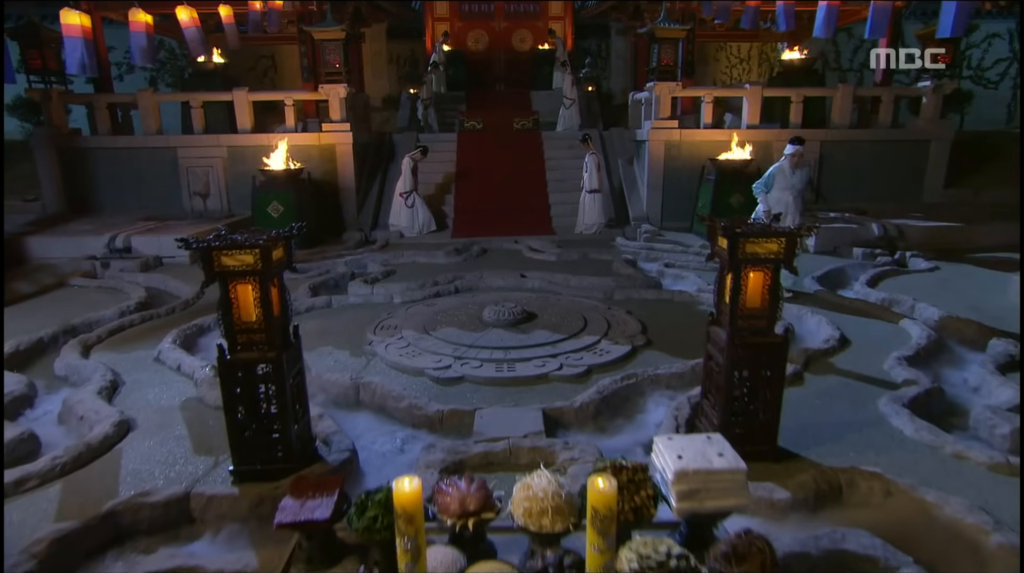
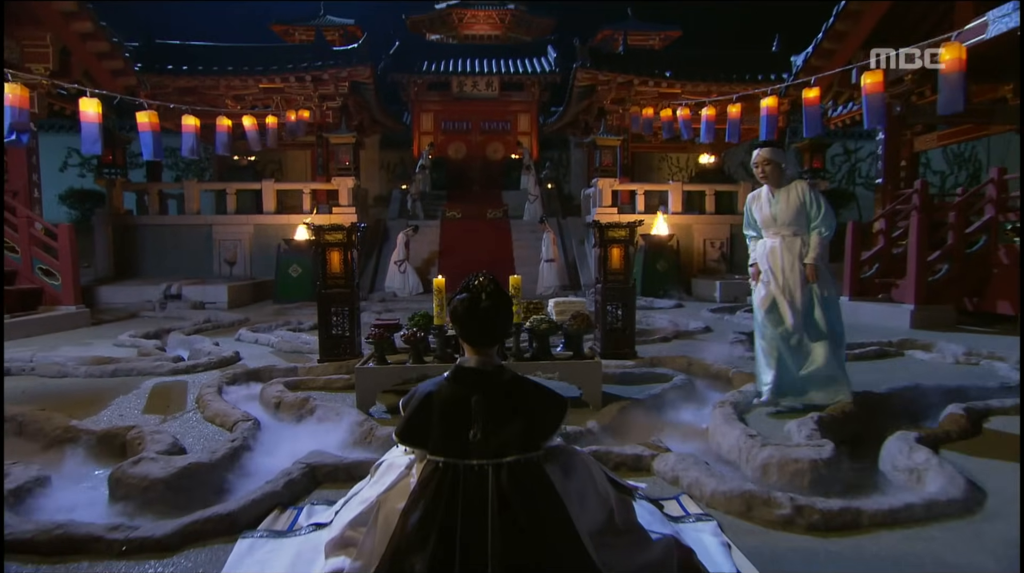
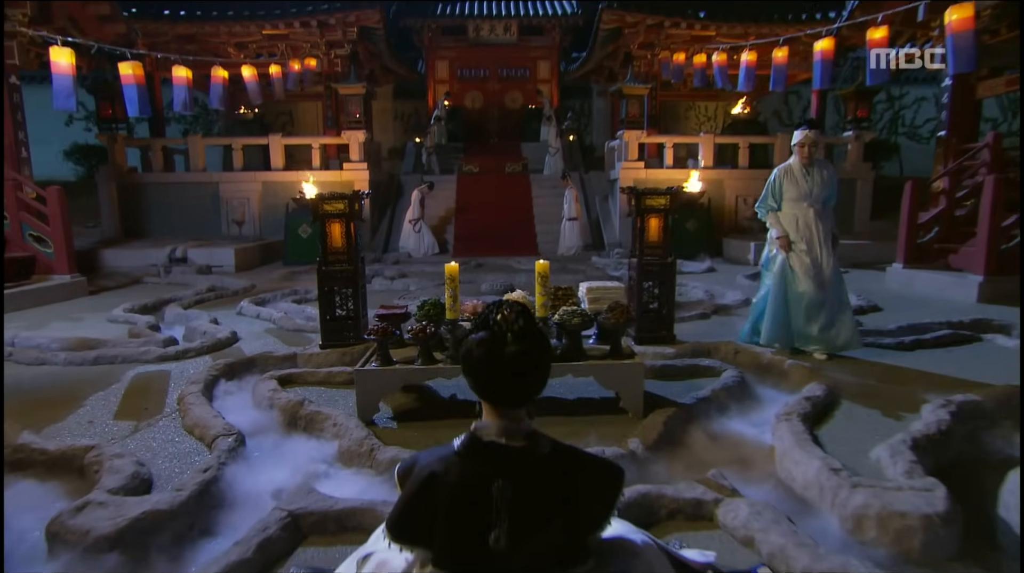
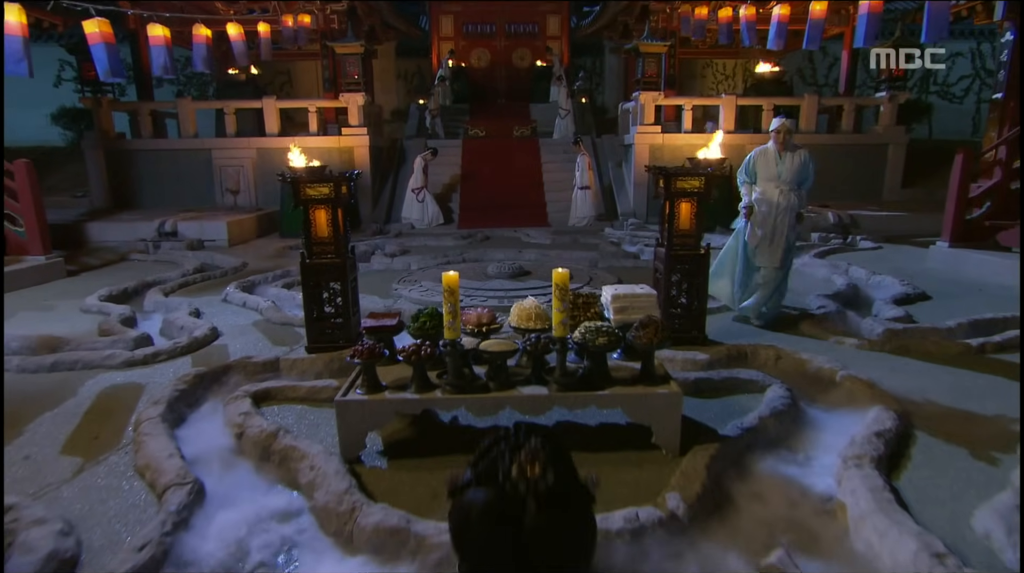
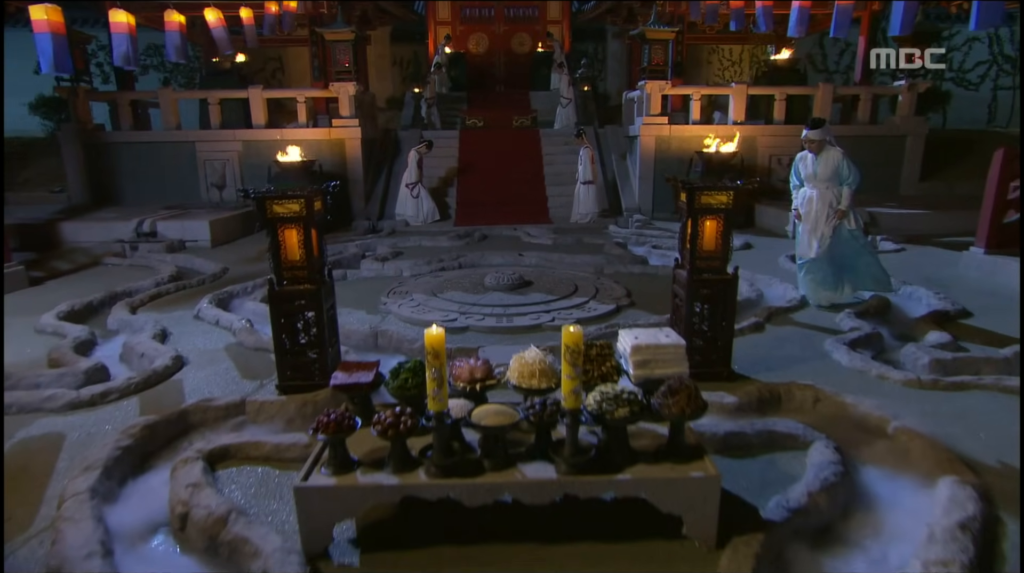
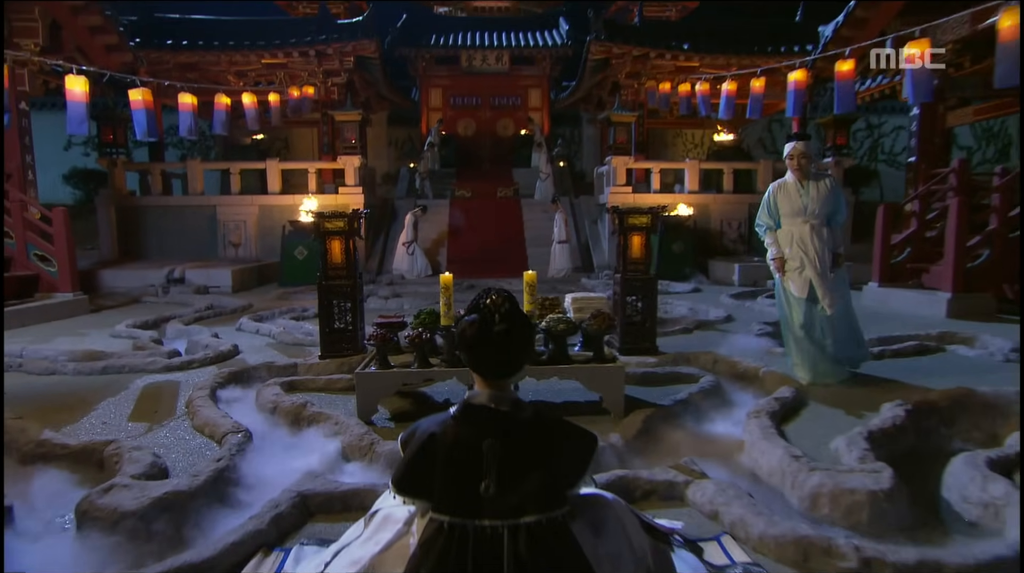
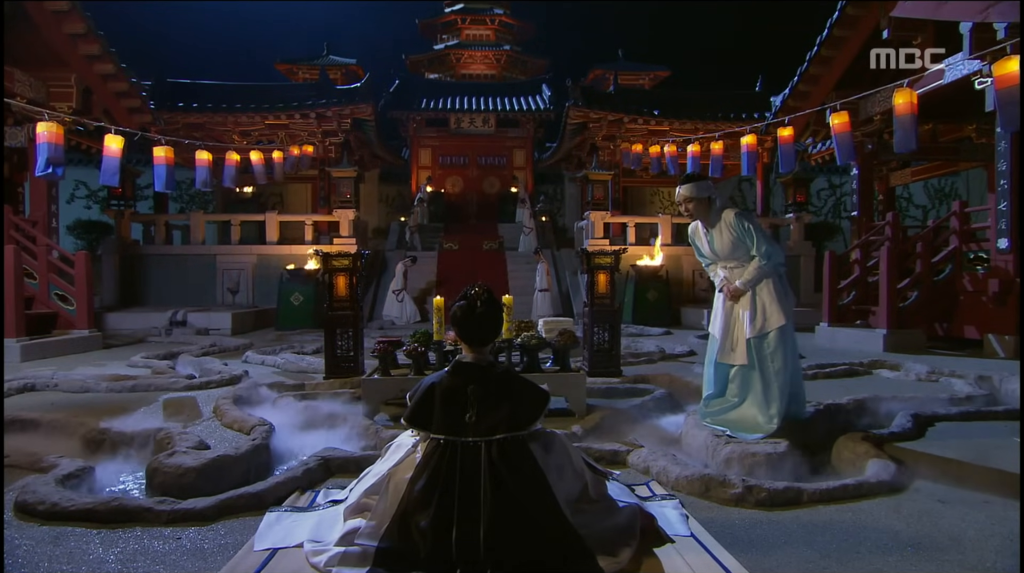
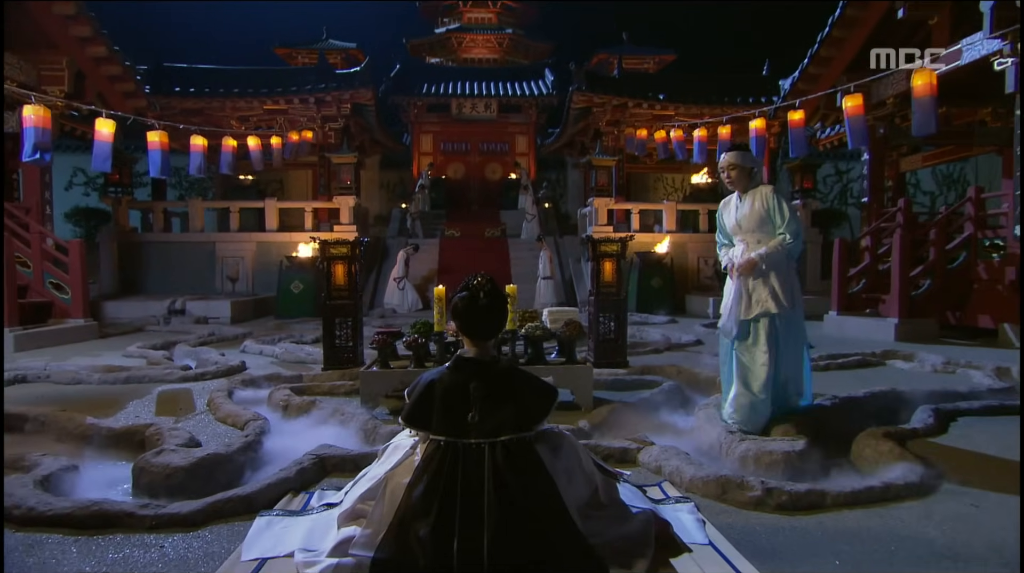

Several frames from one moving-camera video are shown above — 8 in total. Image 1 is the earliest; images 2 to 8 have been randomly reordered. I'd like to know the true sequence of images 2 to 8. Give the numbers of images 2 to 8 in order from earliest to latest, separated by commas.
5, 4, 3, 6, 2, 8, 7
